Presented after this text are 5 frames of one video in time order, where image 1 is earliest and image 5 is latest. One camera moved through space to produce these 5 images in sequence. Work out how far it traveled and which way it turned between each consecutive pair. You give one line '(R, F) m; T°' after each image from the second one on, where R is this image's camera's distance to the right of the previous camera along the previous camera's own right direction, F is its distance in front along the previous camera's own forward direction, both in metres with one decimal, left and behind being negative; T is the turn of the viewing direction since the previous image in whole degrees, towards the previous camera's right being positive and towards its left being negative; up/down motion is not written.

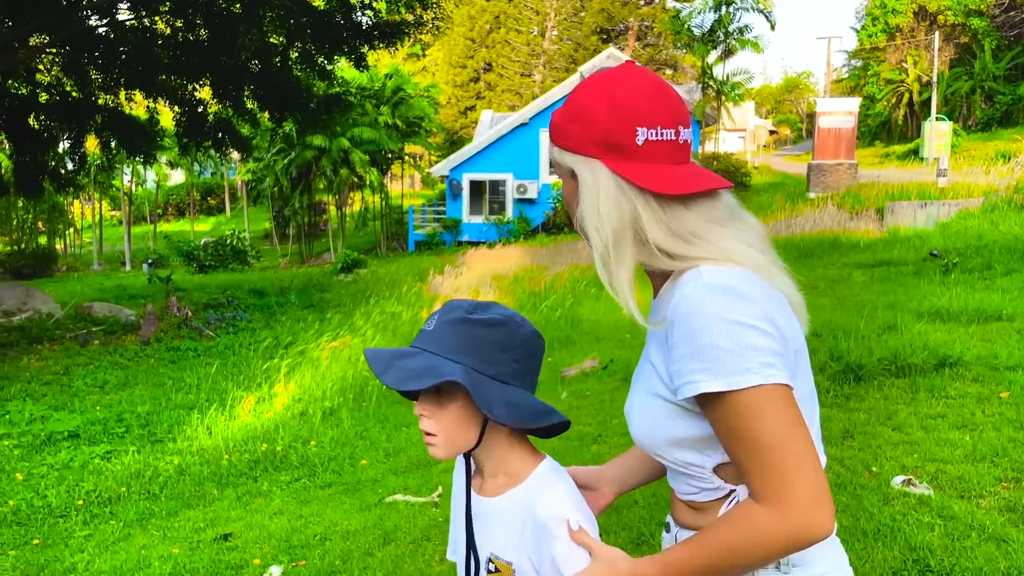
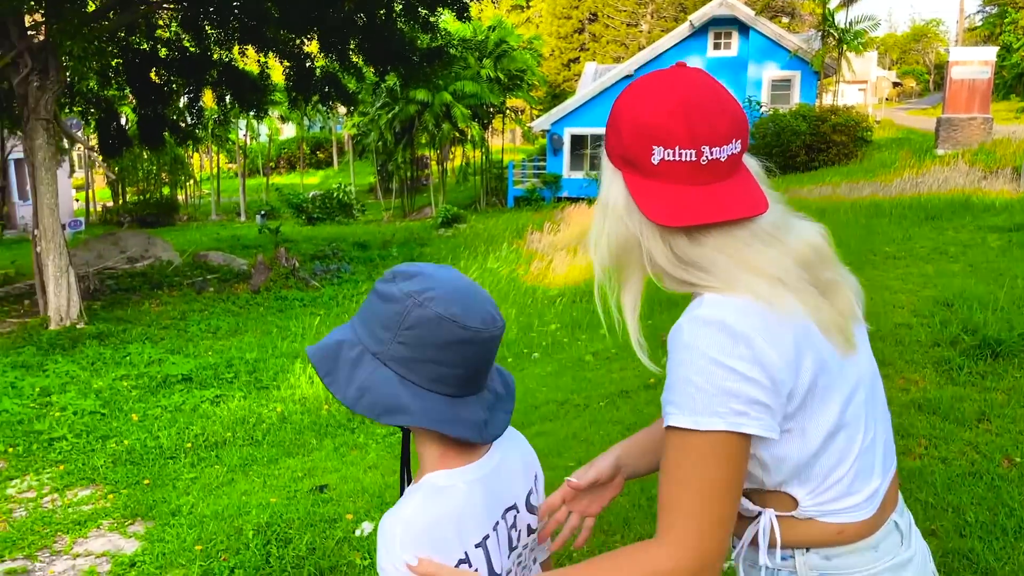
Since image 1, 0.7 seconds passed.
(0.0, +0.2) m; -7°
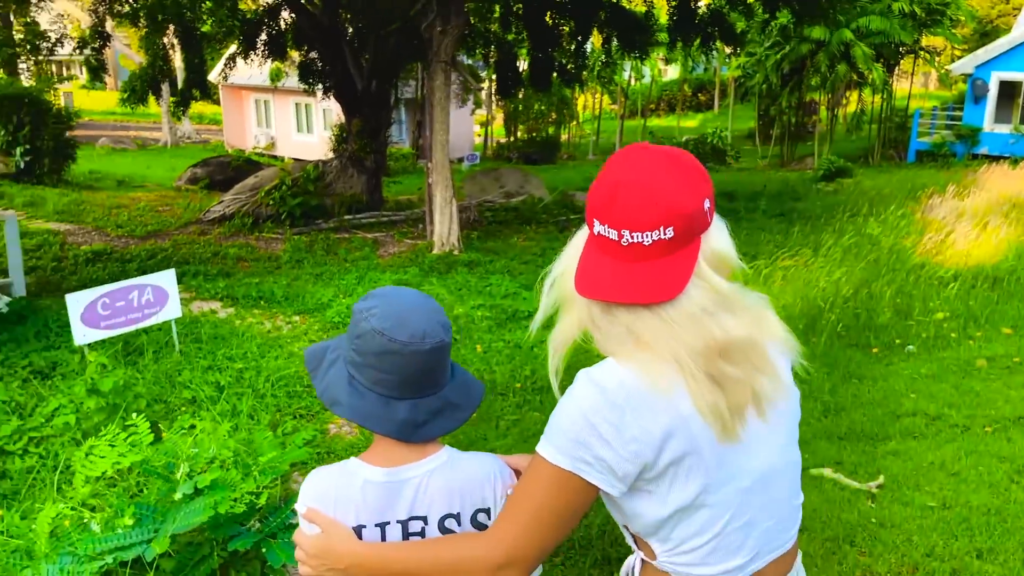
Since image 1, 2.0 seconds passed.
(+0.1, +0.4) m; -26°
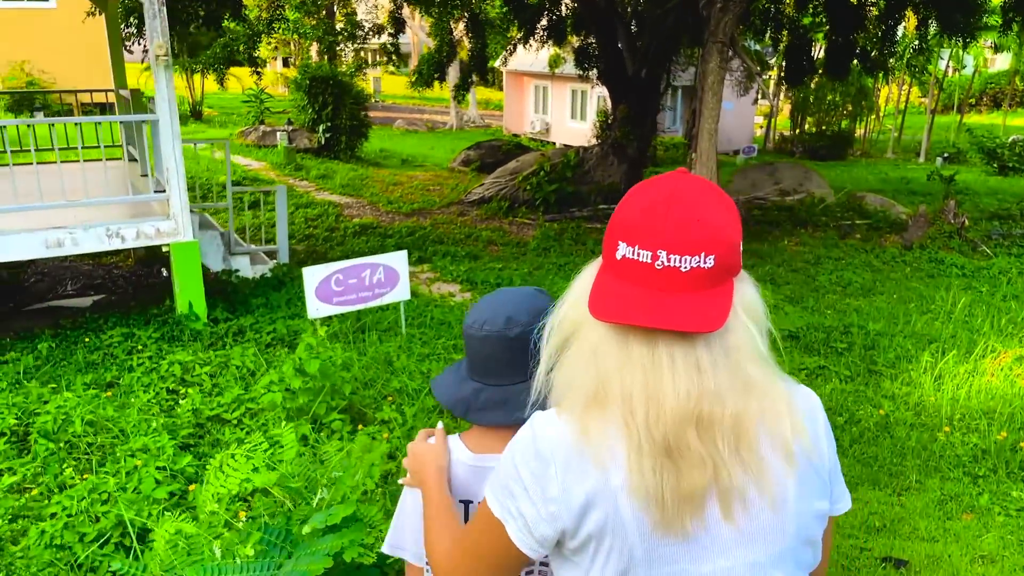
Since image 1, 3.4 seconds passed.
(+0.1, +0.6) m; -19°
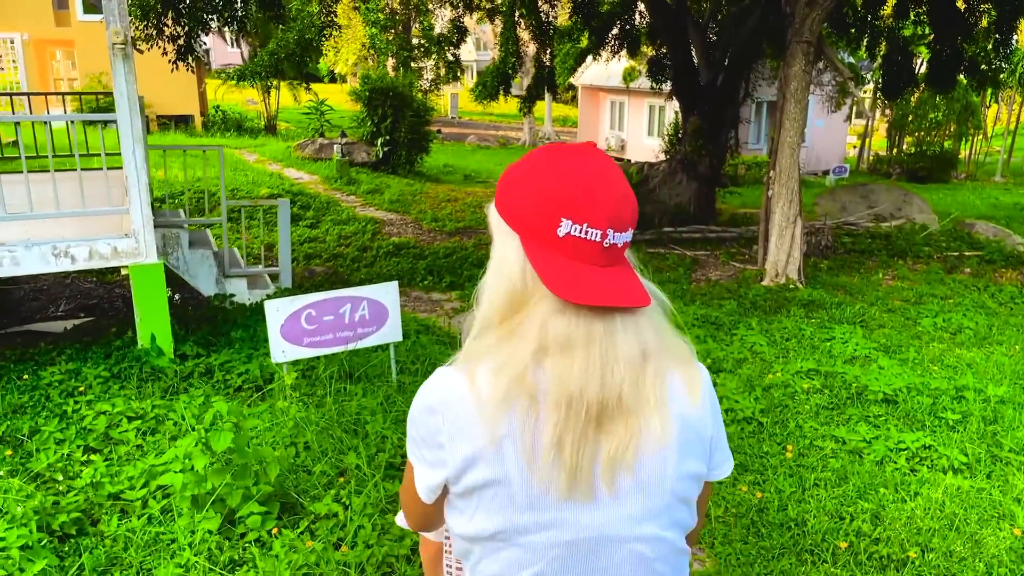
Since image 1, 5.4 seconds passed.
(+0.4, +1.1) m; -6°
